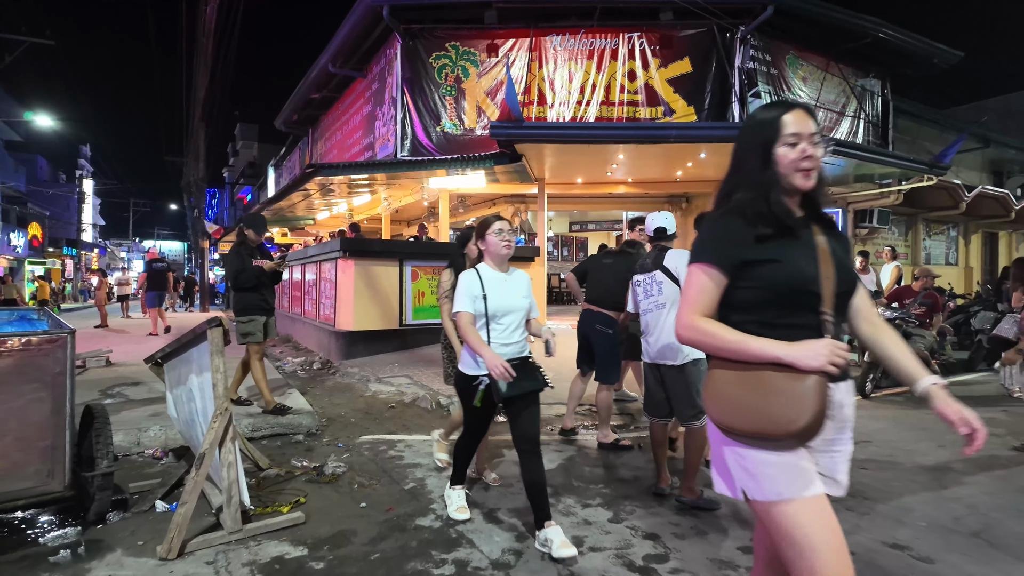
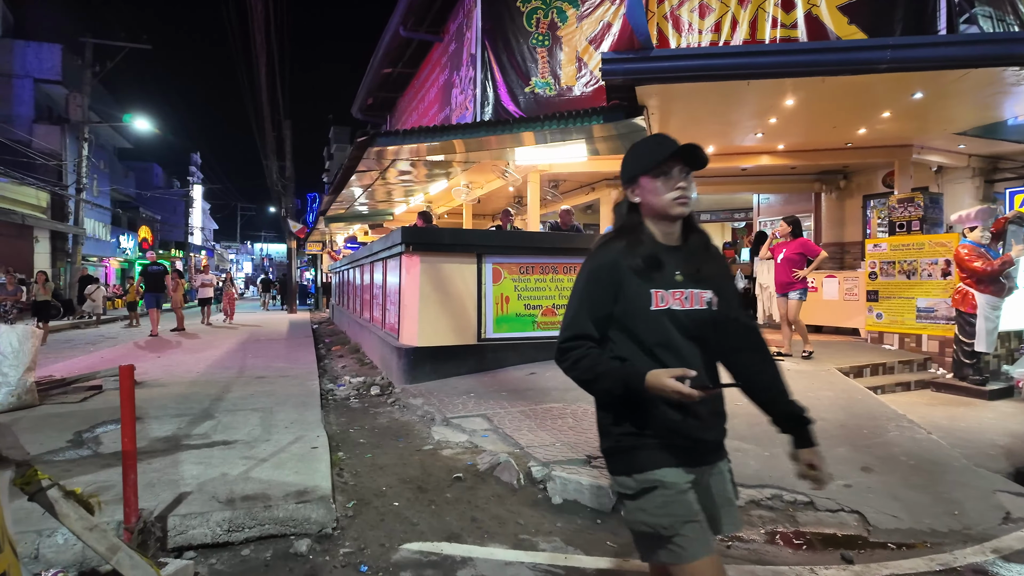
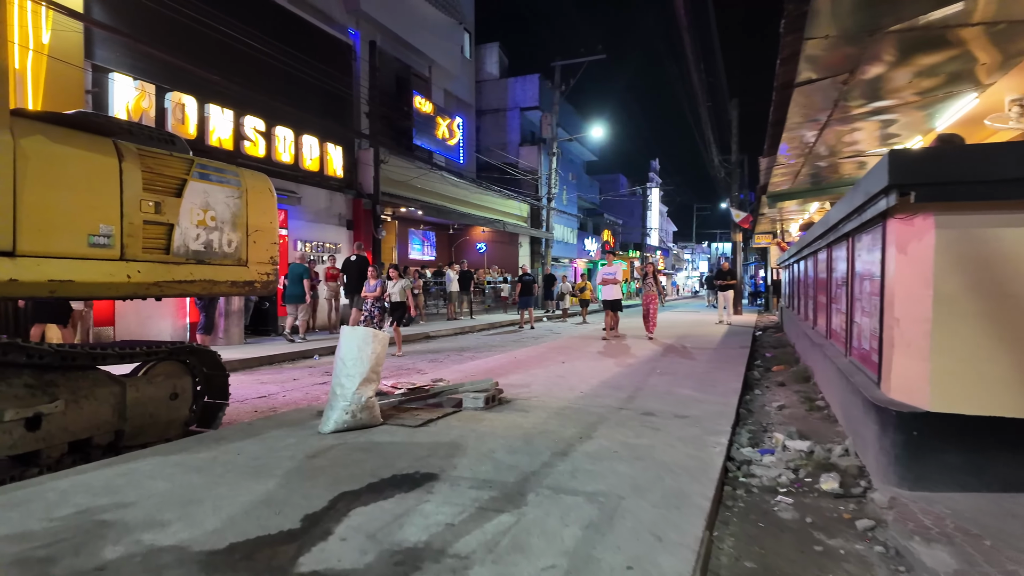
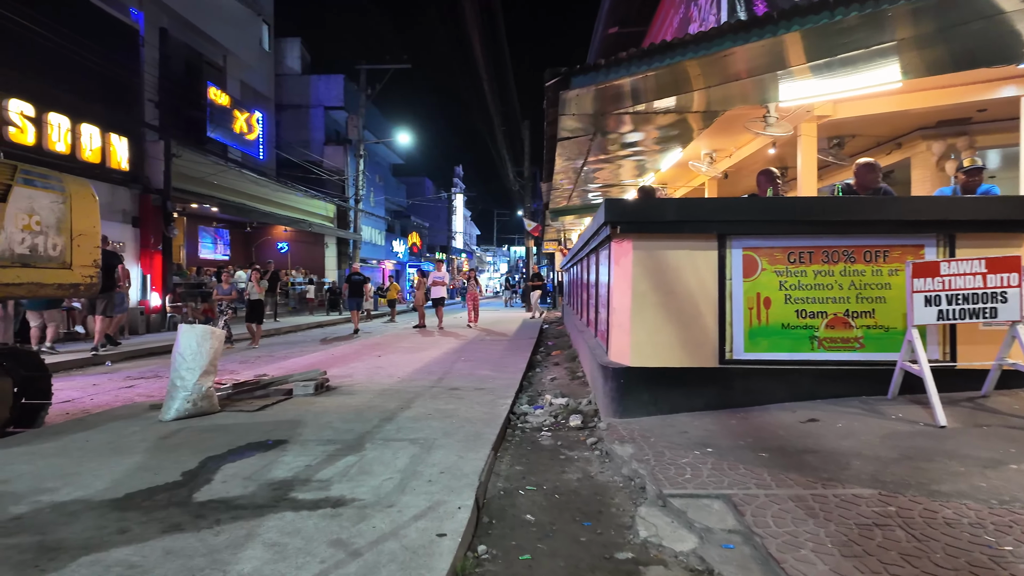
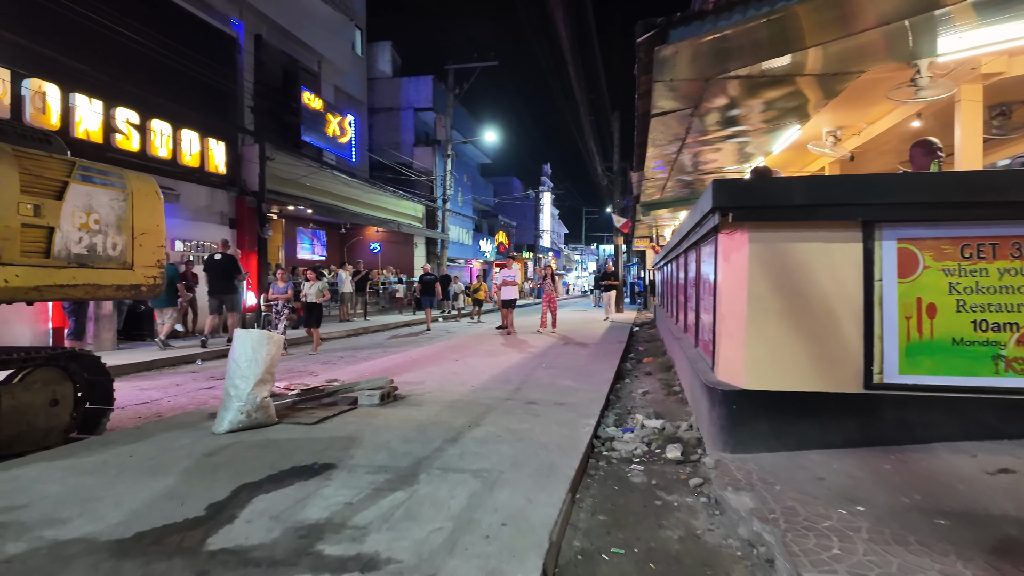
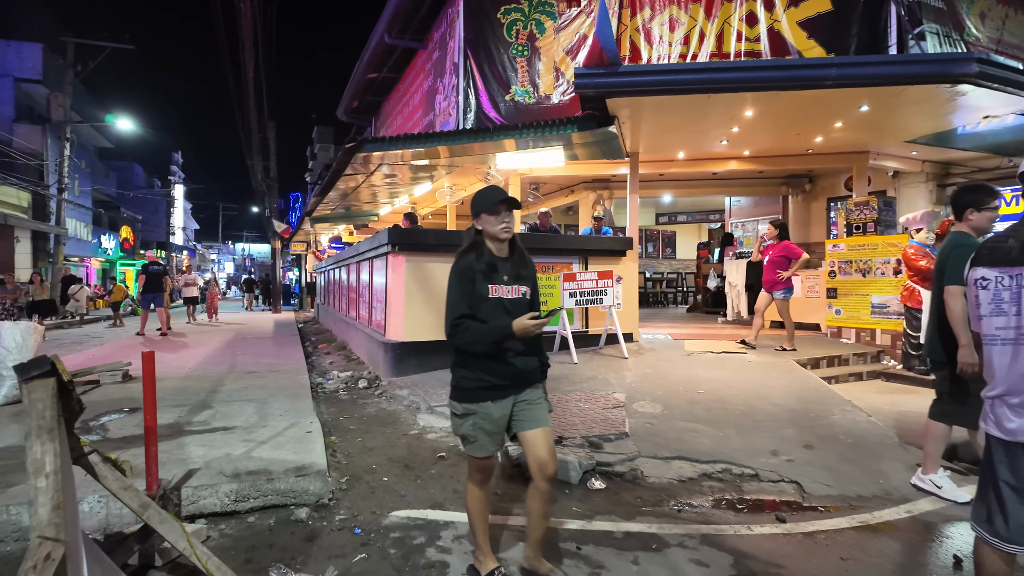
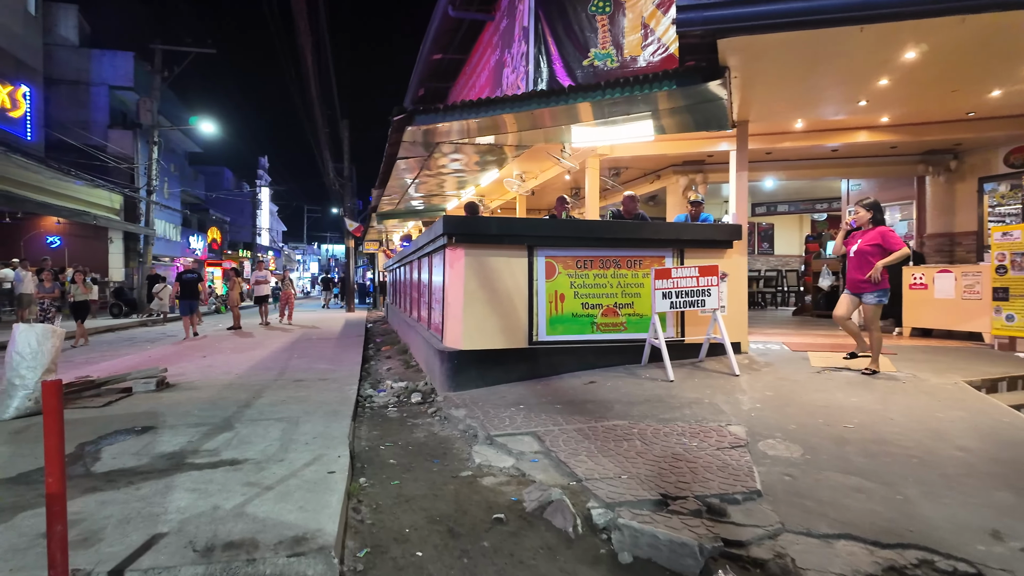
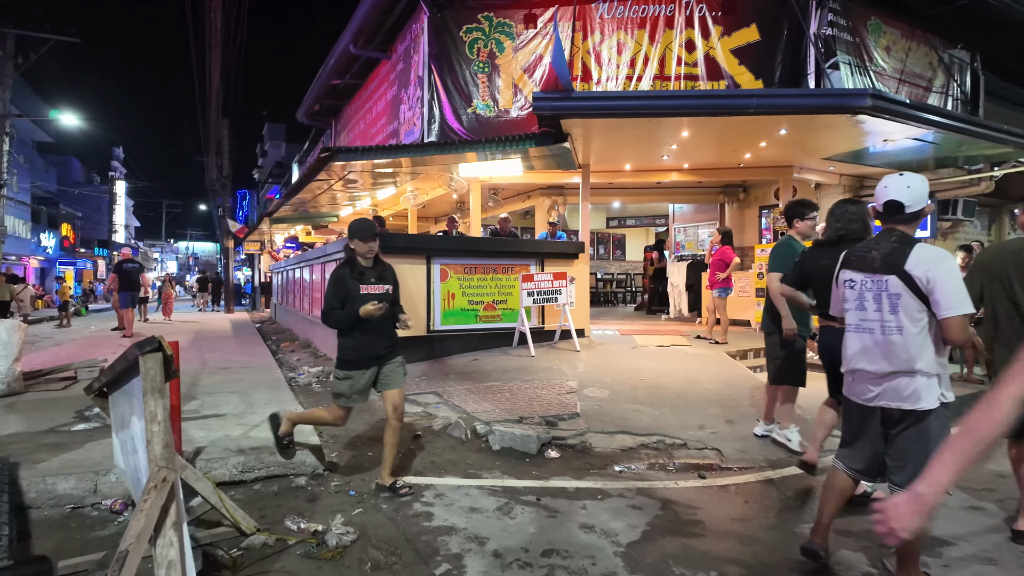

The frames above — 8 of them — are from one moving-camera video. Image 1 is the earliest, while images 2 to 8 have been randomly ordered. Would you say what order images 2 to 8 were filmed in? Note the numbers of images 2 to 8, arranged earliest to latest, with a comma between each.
8, 6, 2, 7, 4, 5, 3
